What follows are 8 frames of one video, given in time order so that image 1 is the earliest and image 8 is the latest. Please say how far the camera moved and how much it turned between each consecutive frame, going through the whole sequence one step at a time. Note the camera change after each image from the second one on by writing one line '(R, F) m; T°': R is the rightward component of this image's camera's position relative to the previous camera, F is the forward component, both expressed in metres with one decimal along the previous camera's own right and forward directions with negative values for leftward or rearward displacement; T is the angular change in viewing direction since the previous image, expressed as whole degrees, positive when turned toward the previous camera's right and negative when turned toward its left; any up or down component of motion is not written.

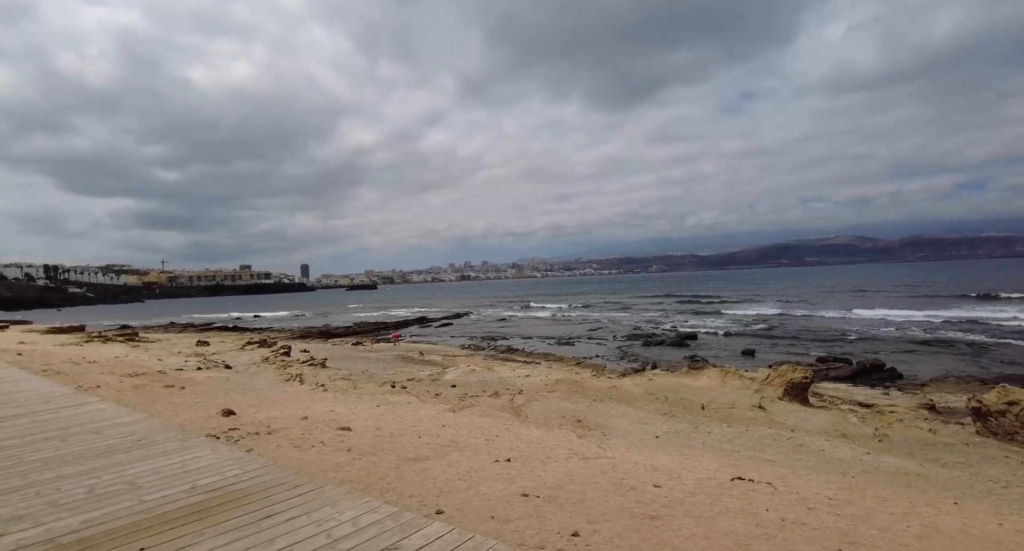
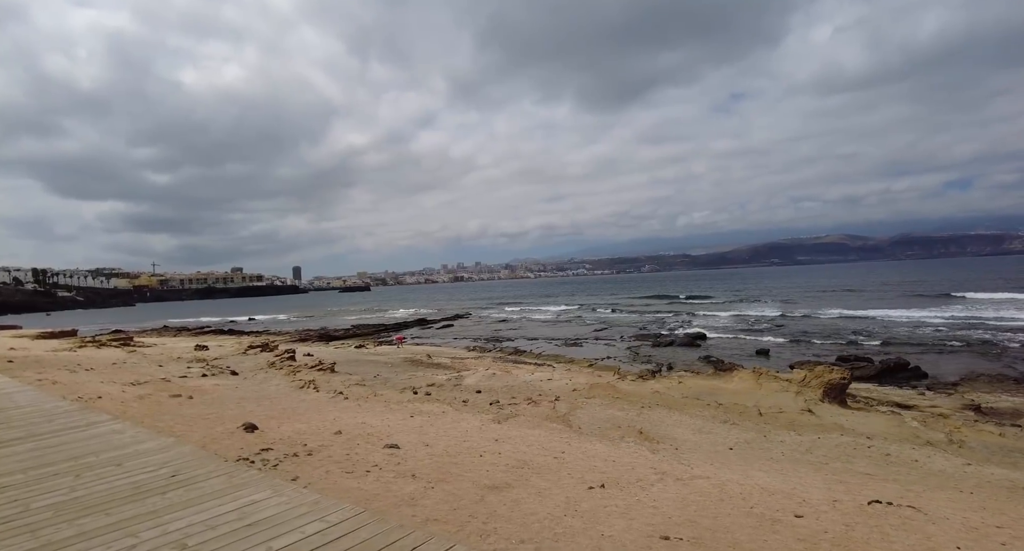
(-1.0, +0.9) m; +1°
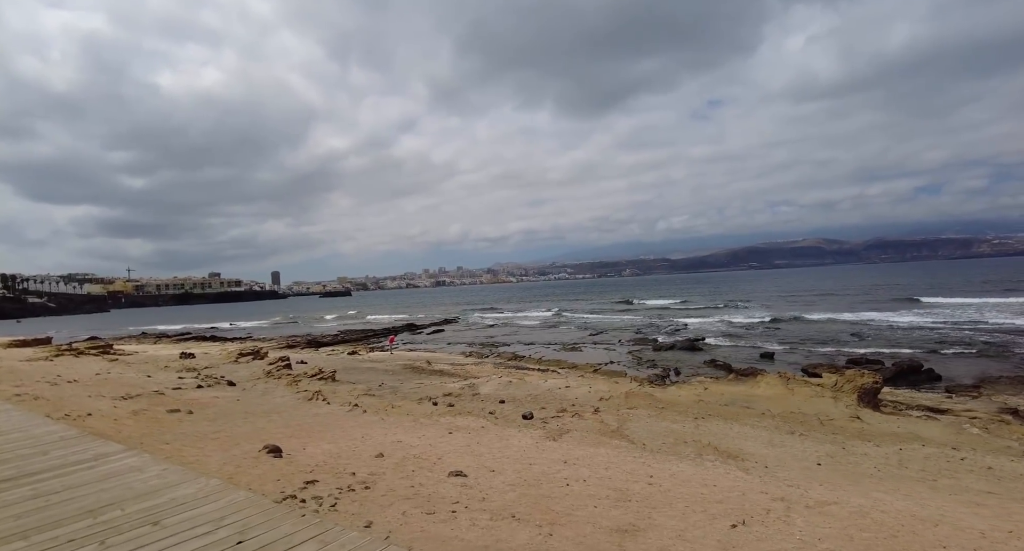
(-1.1, +1.0) m; +2°
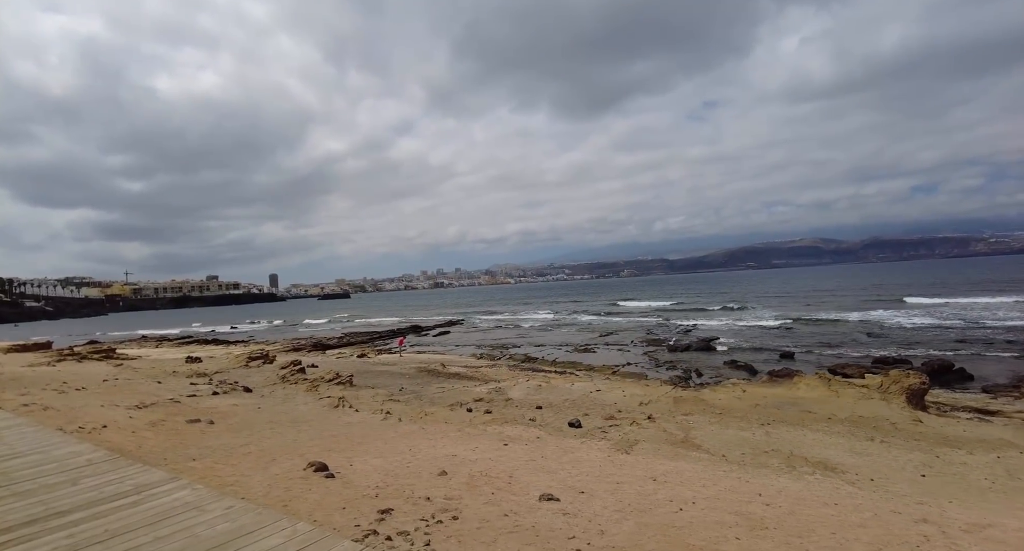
(-0.9, +0.8) m; 0°
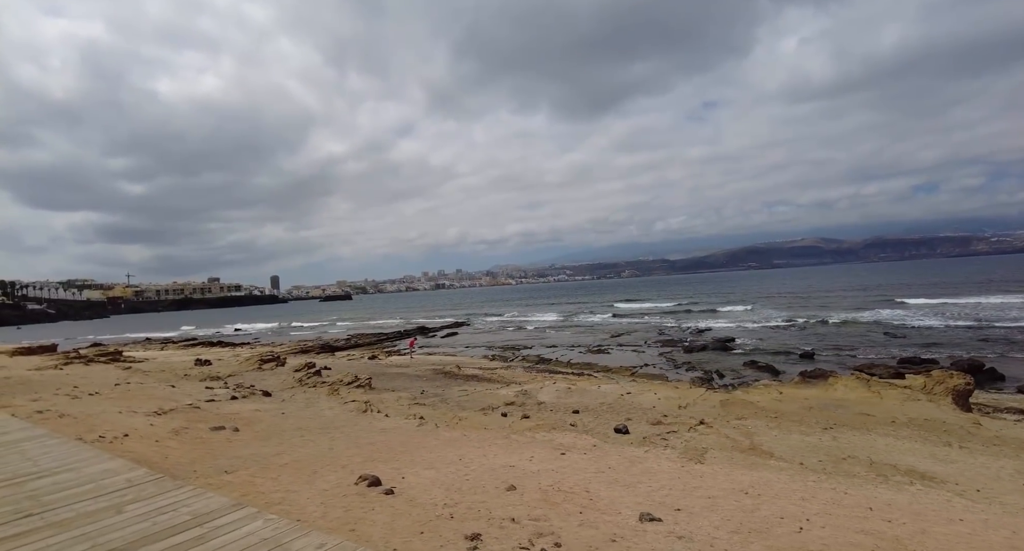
(-0.8, +0.6) m; 0°
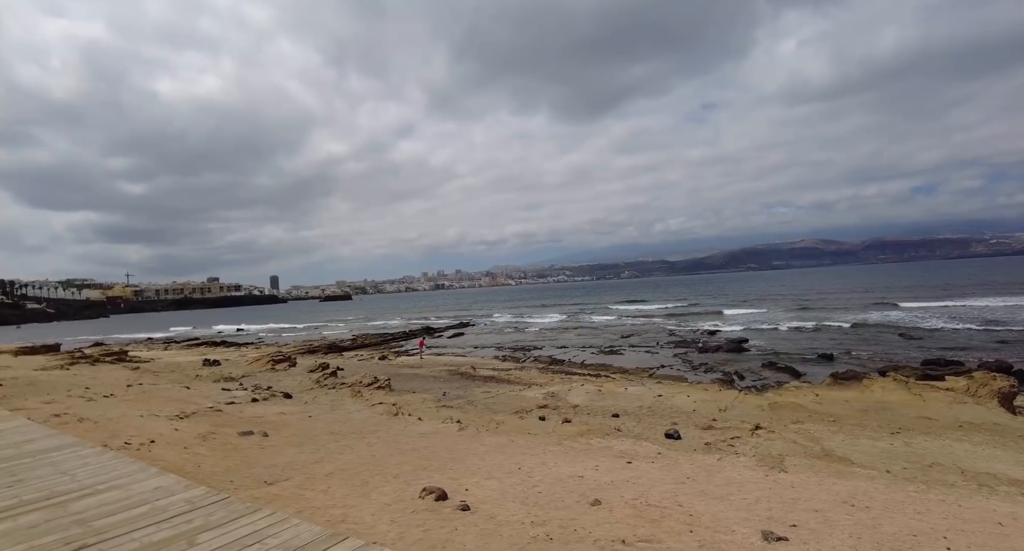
(-0.8, +0.5) m; 0°
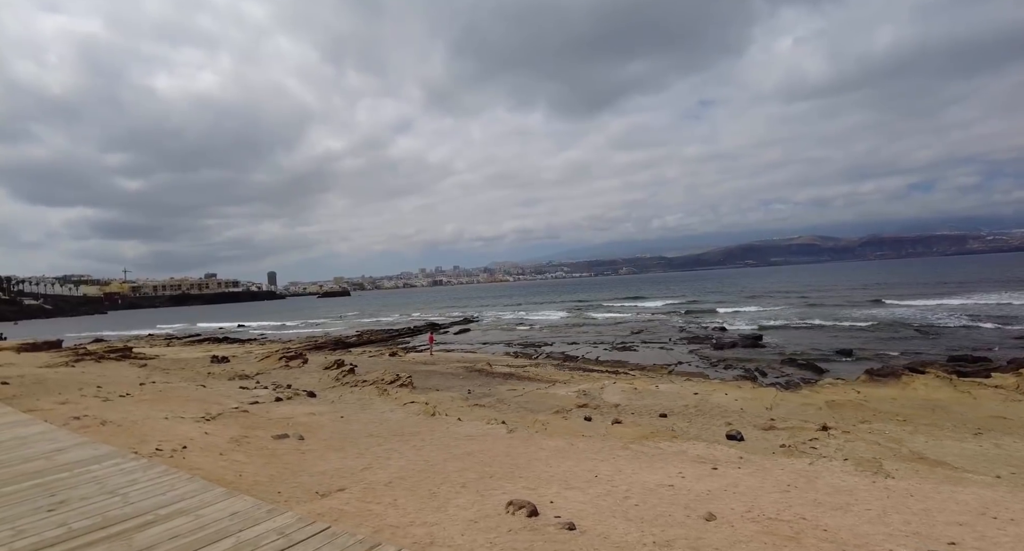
(-0.9, +0.6) m; 0°
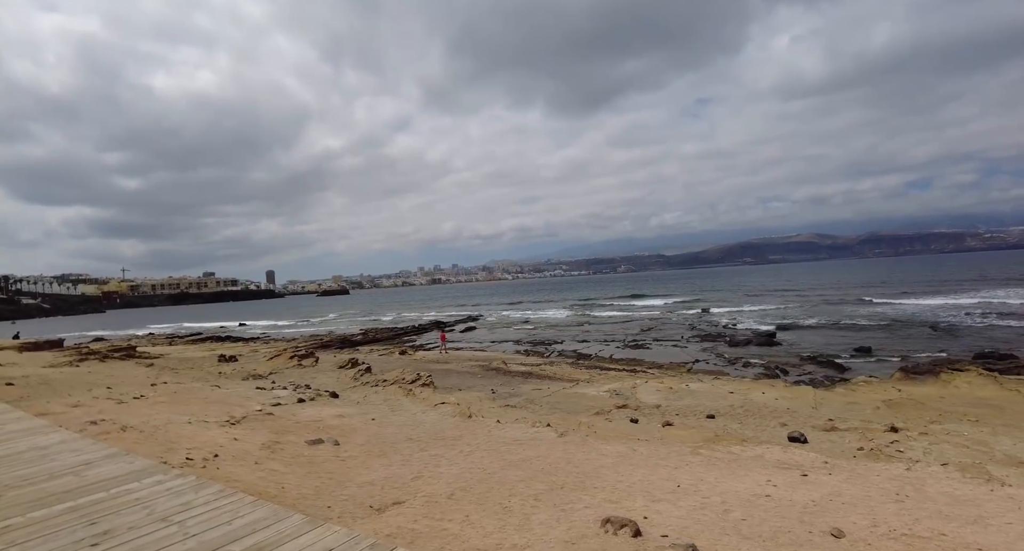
(-0.8, +0.6) m; 0°
